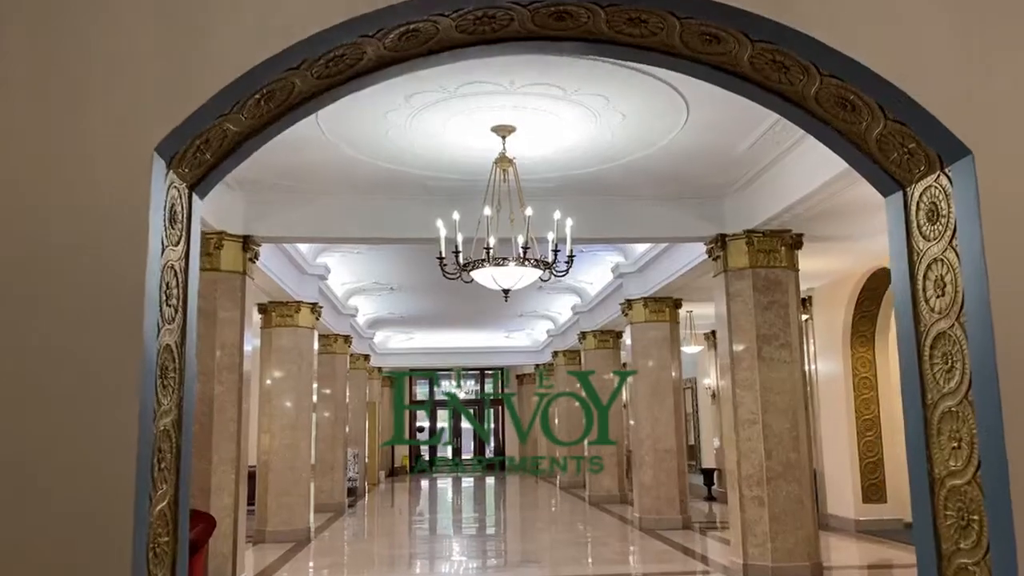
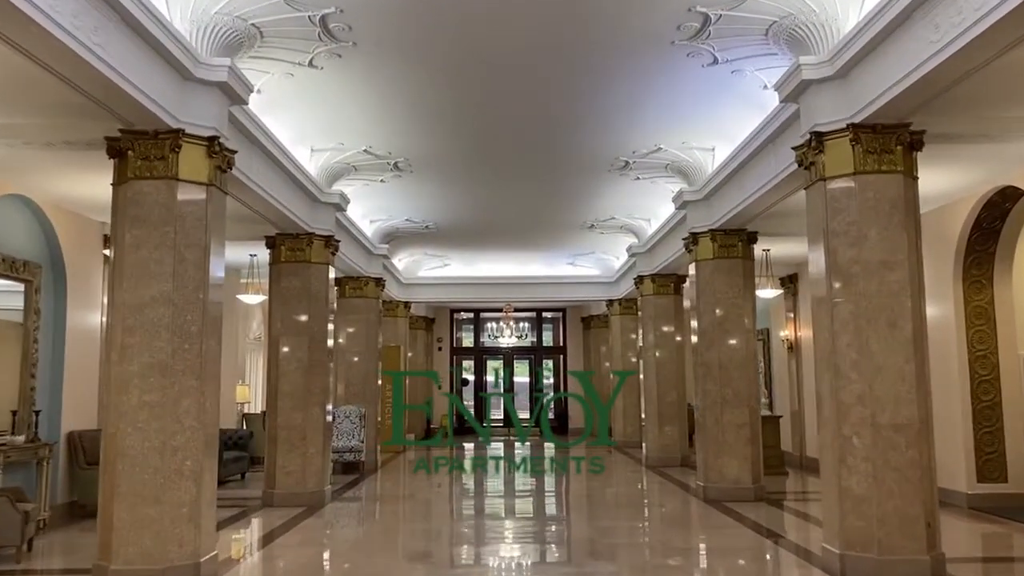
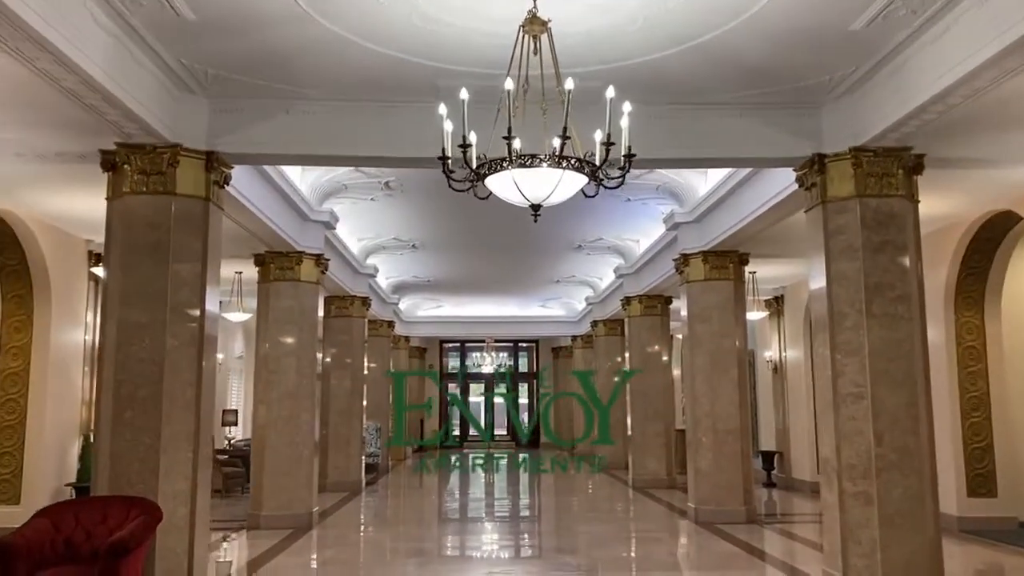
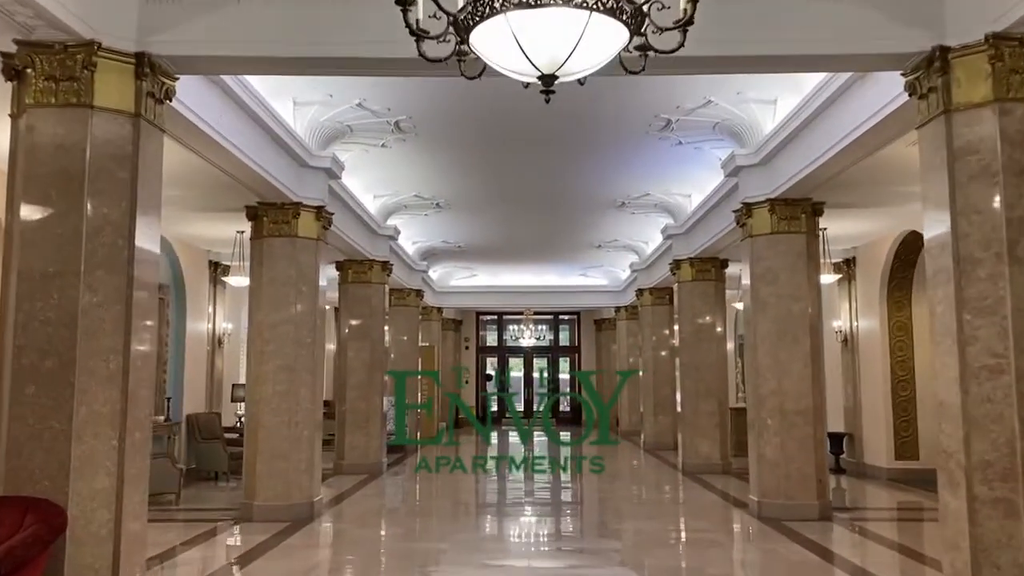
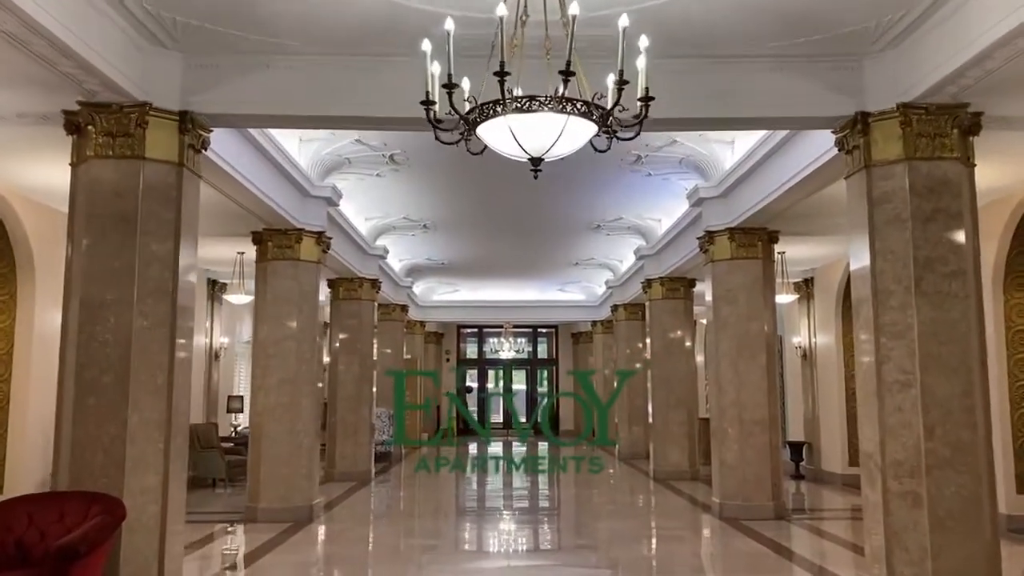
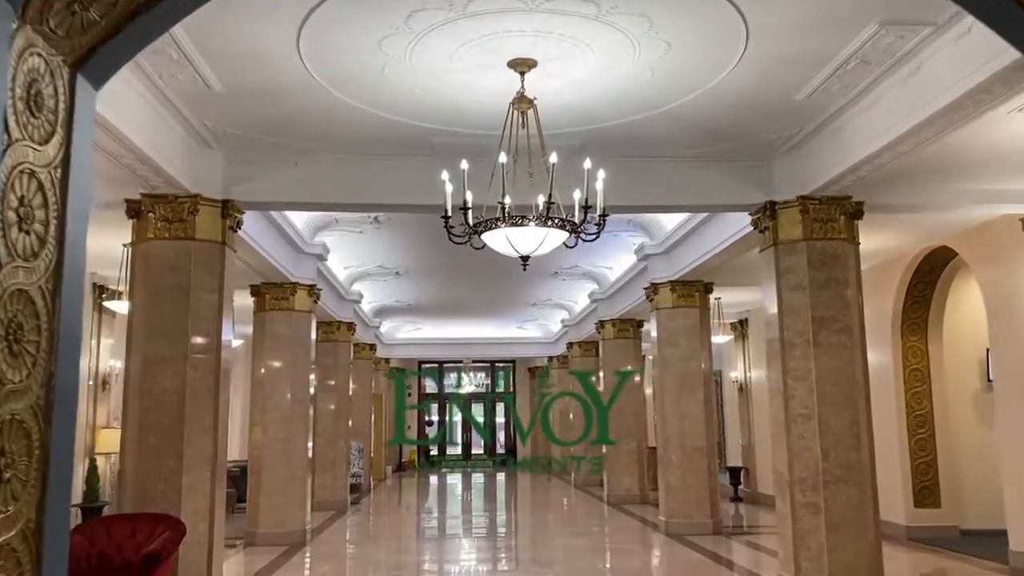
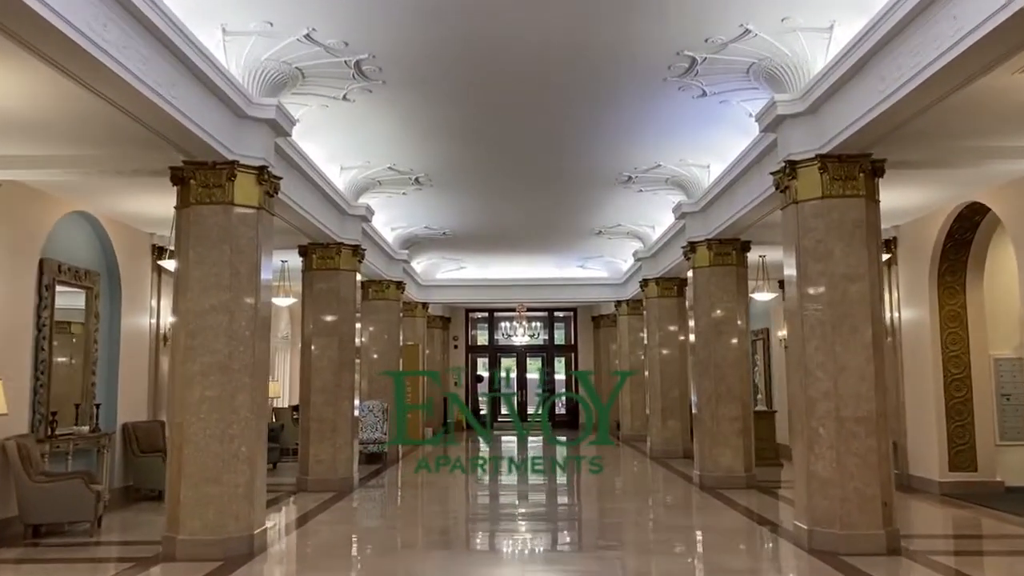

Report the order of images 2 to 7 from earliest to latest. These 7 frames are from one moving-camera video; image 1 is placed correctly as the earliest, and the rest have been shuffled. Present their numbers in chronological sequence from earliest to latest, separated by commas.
6, 3, 5, 4, 7, 2
